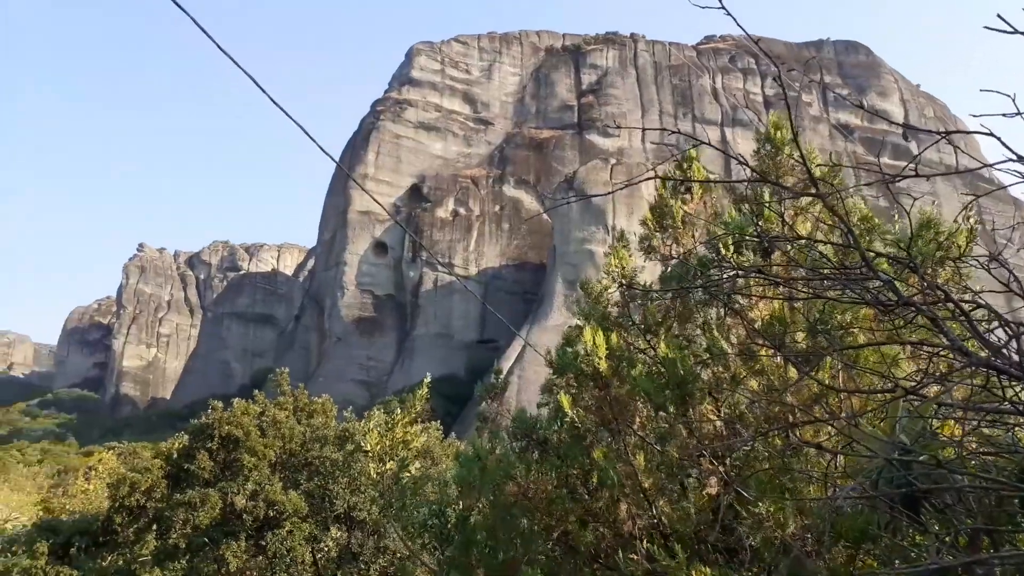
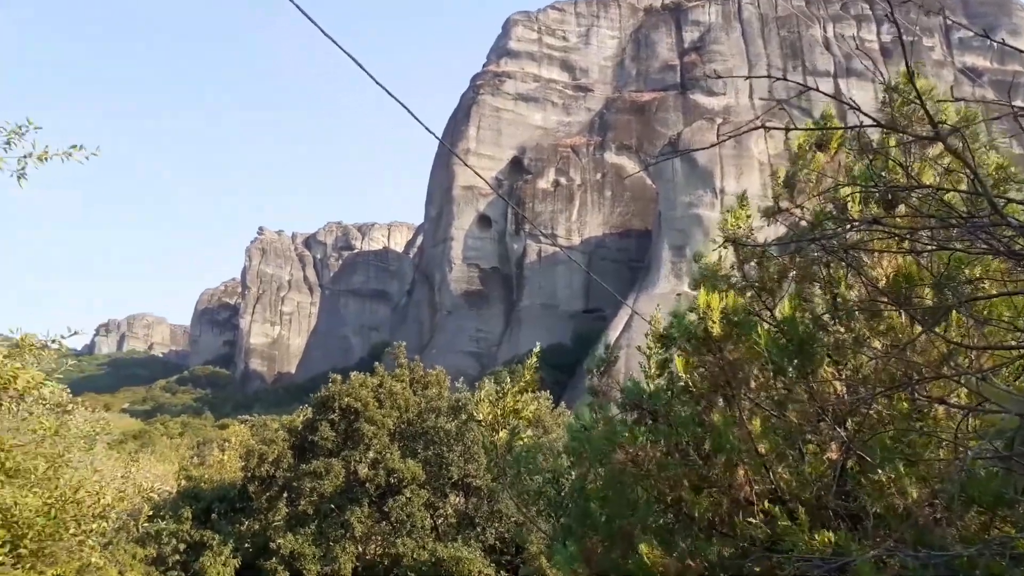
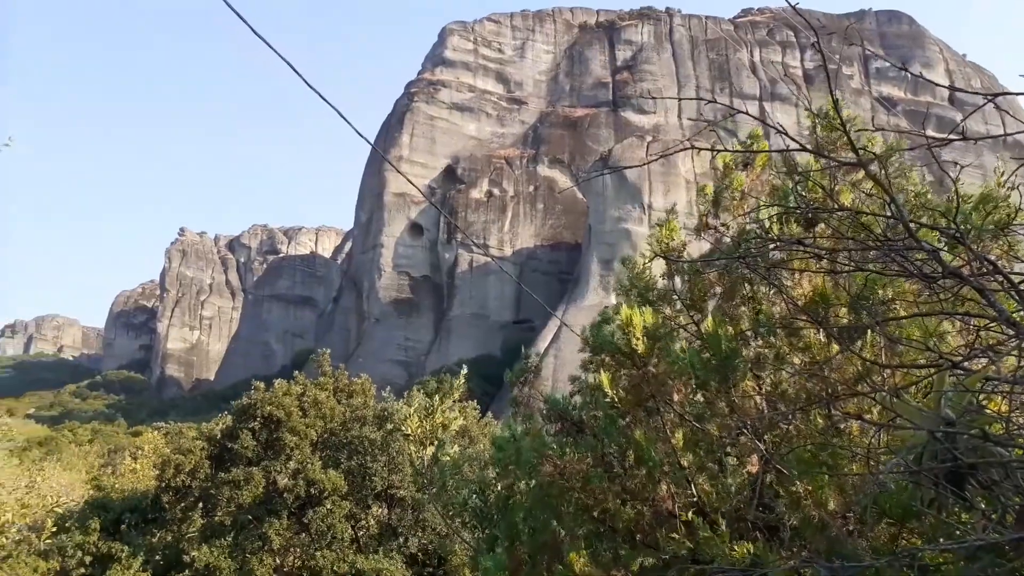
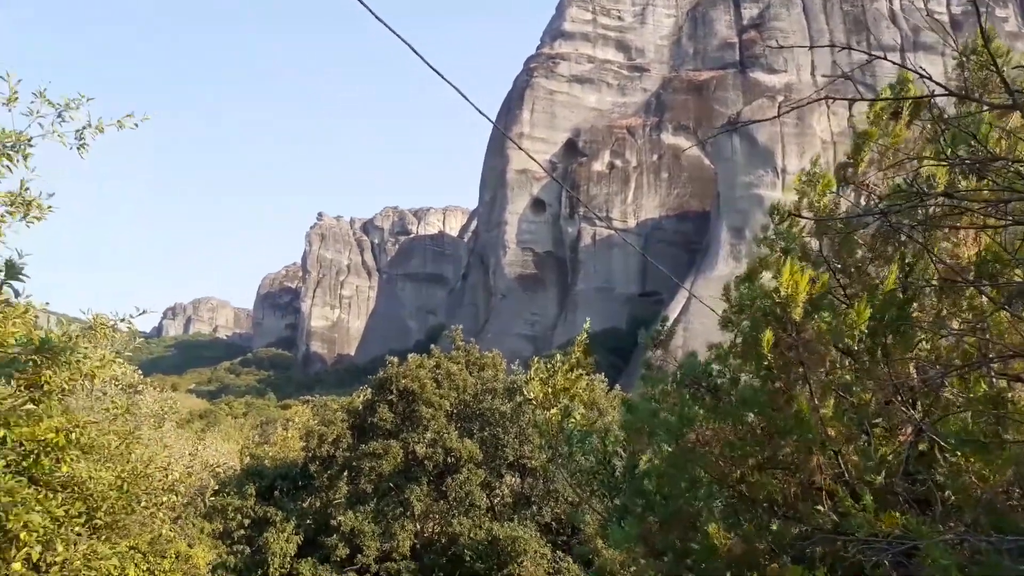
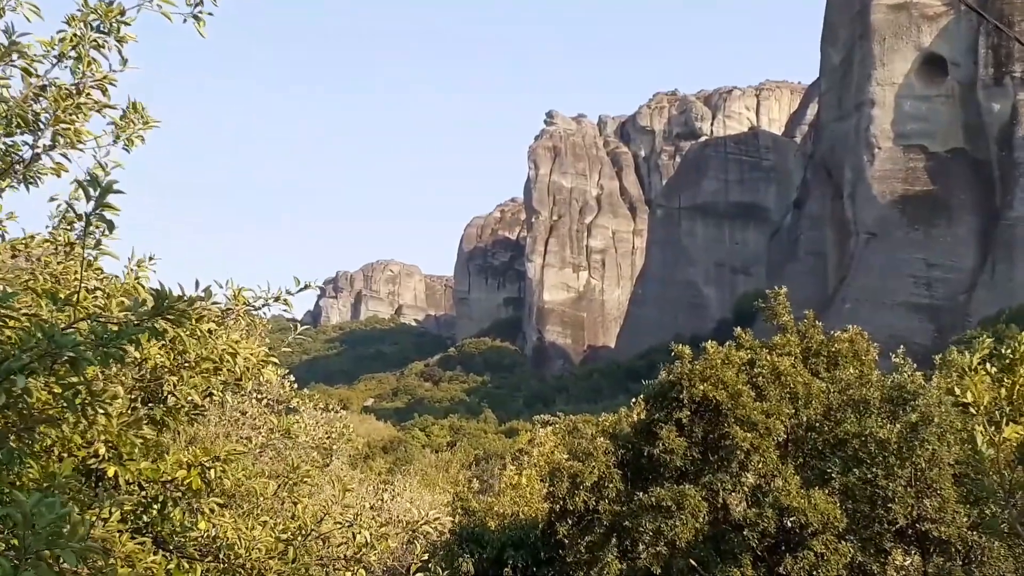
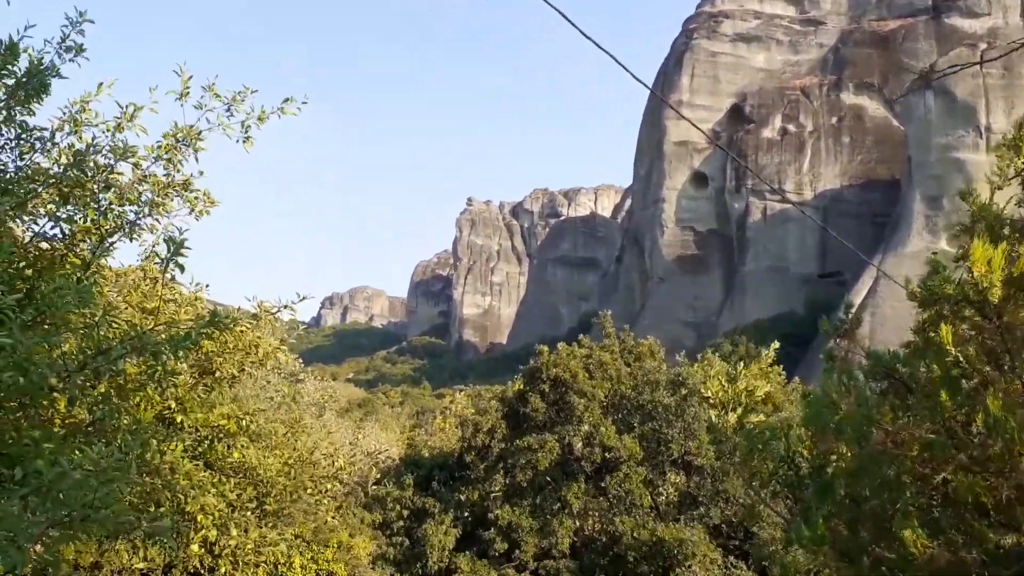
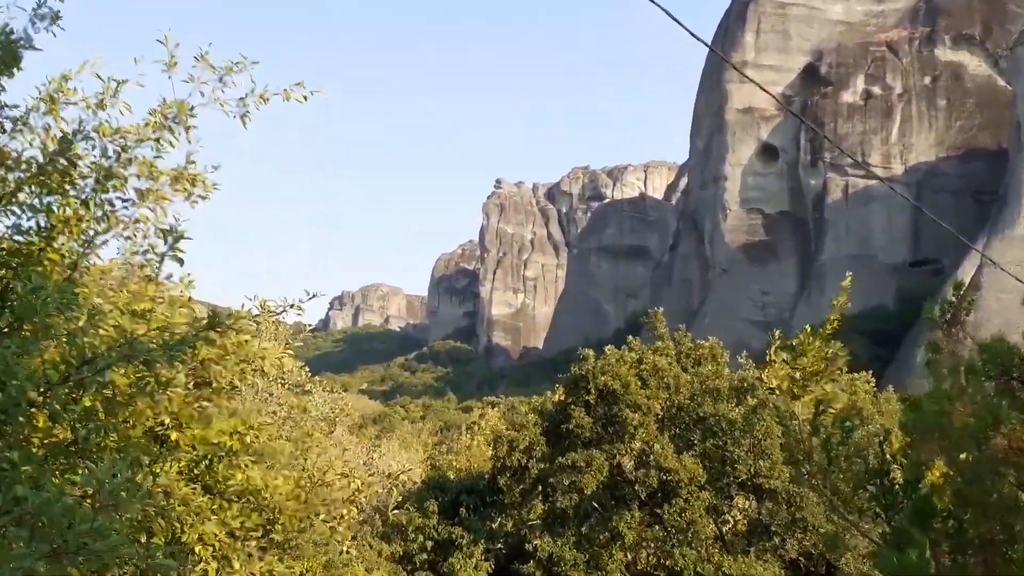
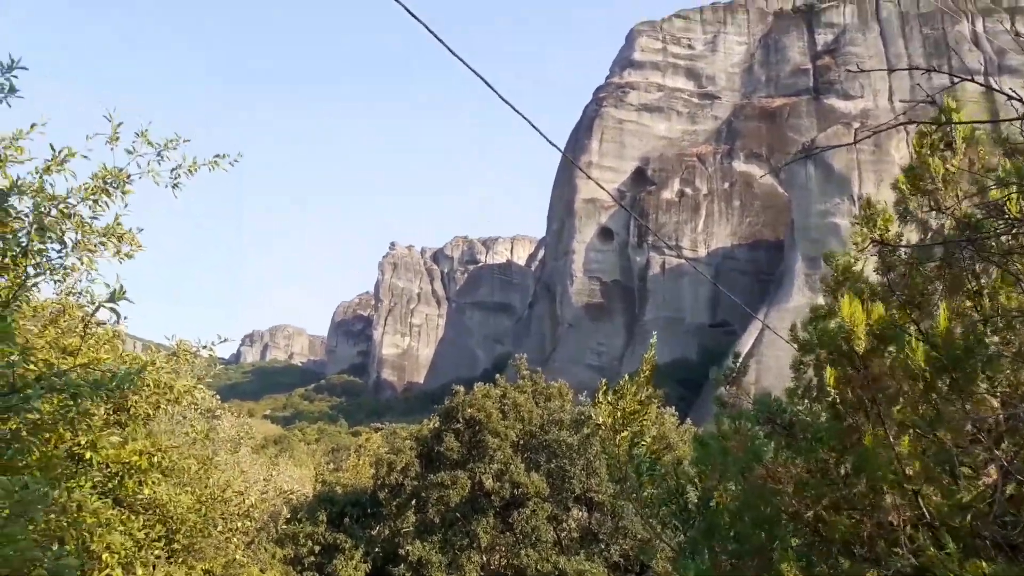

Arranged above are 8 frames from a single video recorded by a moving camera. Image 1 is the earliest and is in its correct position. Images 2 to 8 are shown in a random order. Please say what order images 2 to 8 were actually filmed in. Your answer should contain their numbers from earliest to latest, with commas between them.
3, 2, 4, 8, 6, 7, 5
